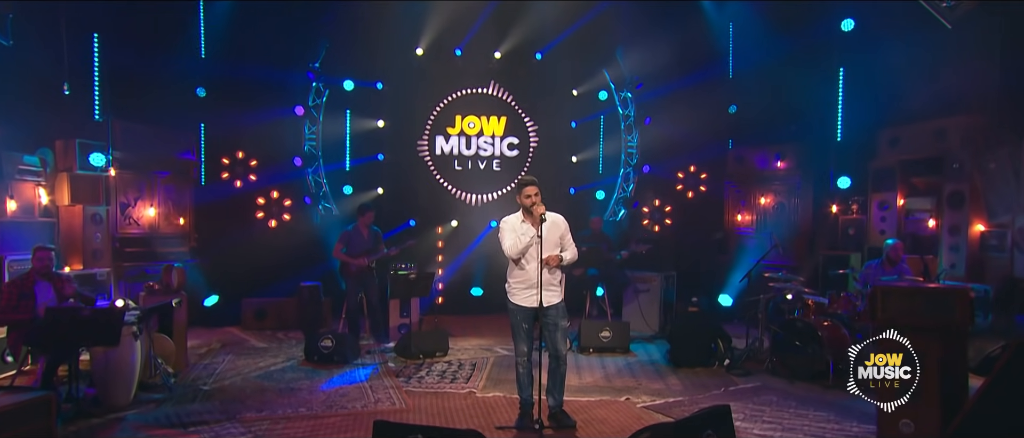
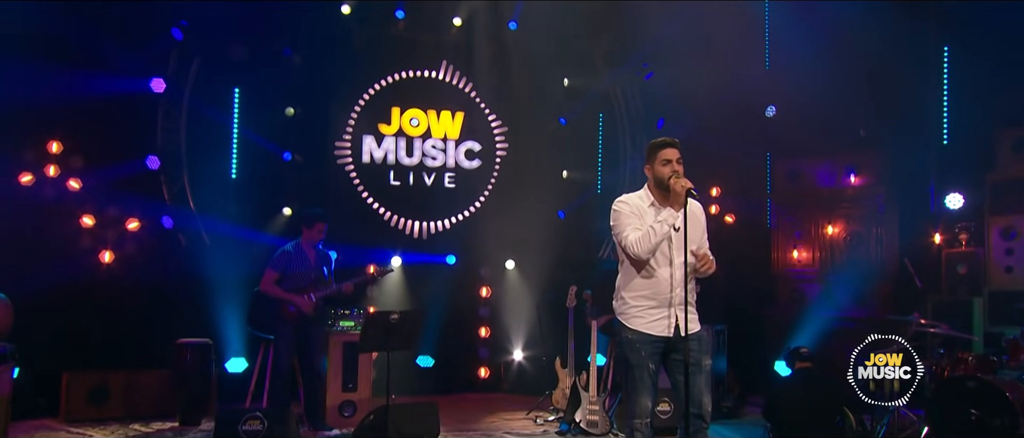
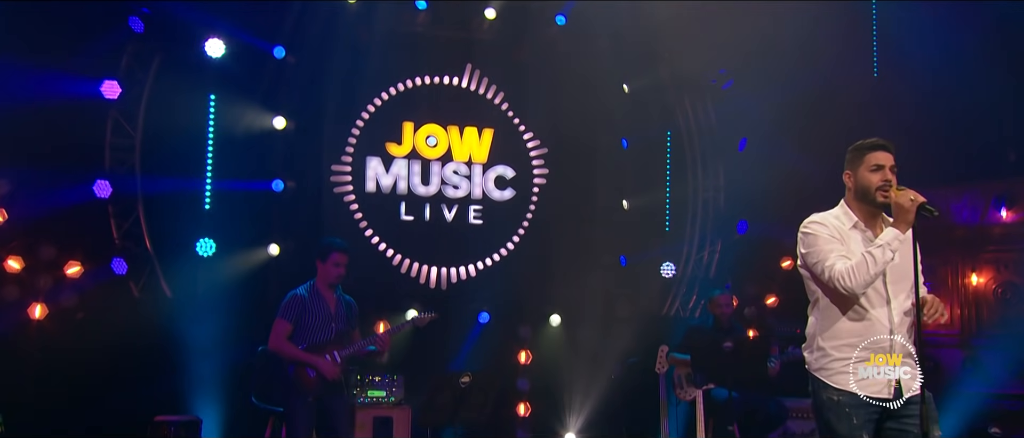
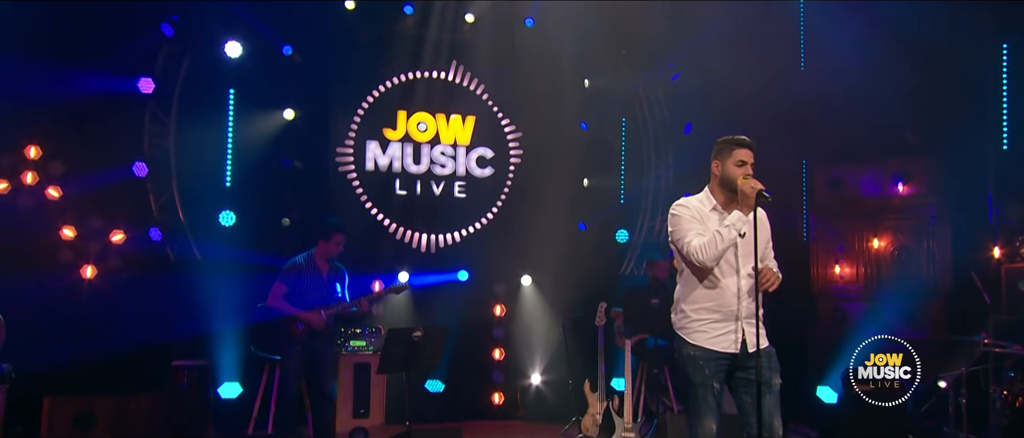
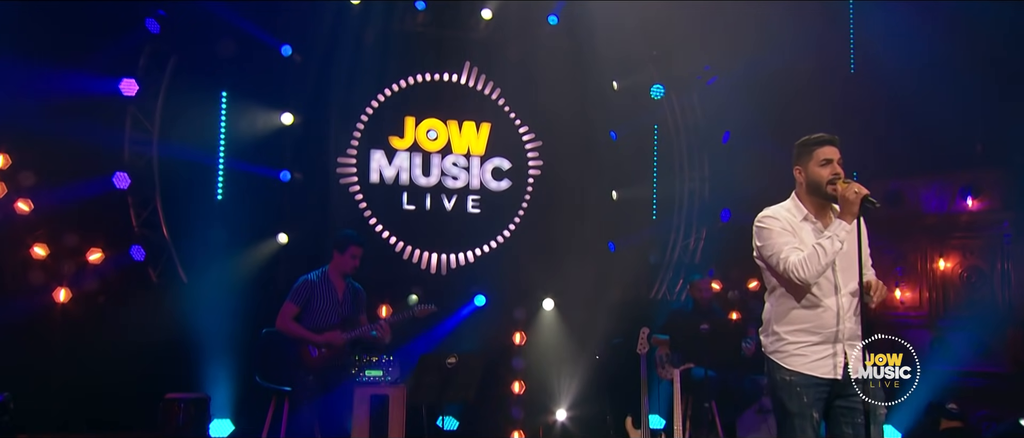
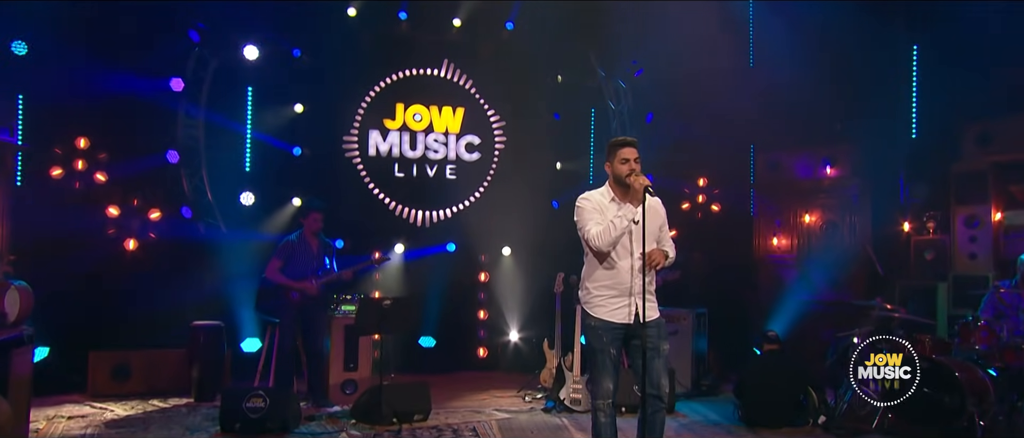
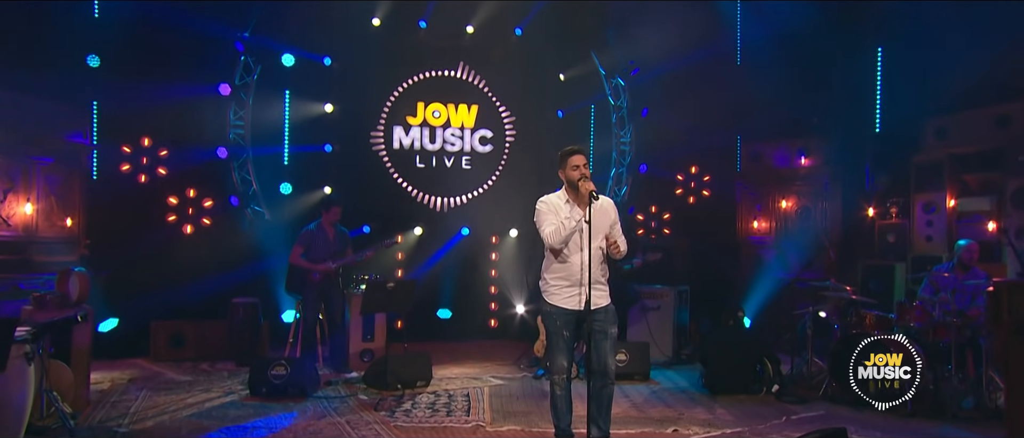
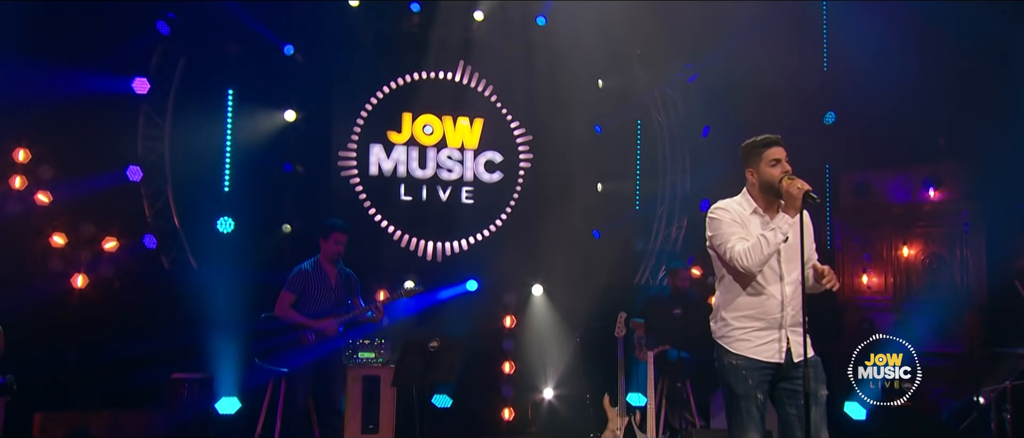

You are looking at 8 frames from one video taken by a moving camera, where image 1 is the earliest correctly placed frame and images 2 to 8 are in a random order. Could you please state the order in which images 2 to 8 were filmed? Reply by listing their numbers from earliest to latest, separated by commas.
7, 6, 2, 4, 8, 5, 3
